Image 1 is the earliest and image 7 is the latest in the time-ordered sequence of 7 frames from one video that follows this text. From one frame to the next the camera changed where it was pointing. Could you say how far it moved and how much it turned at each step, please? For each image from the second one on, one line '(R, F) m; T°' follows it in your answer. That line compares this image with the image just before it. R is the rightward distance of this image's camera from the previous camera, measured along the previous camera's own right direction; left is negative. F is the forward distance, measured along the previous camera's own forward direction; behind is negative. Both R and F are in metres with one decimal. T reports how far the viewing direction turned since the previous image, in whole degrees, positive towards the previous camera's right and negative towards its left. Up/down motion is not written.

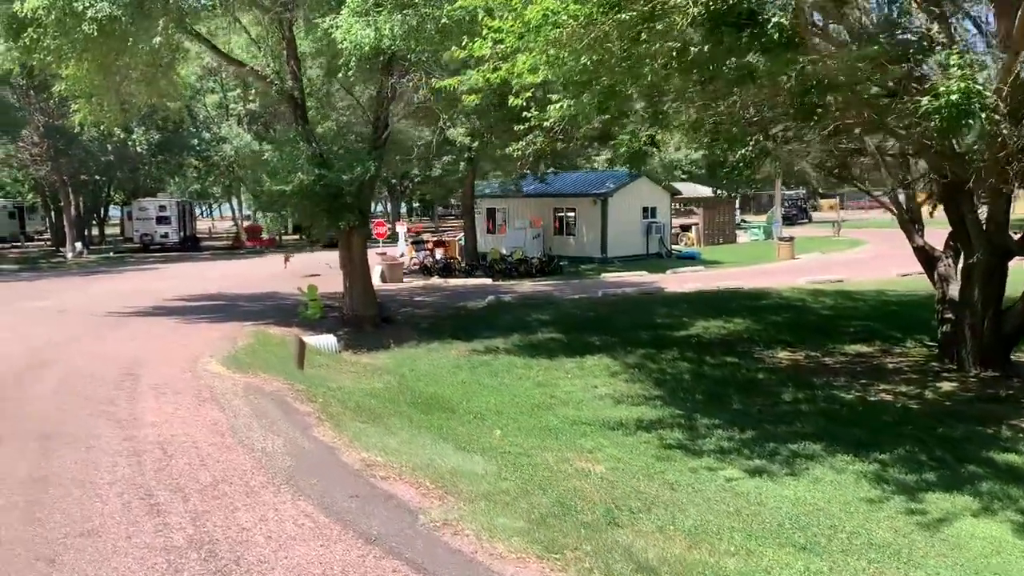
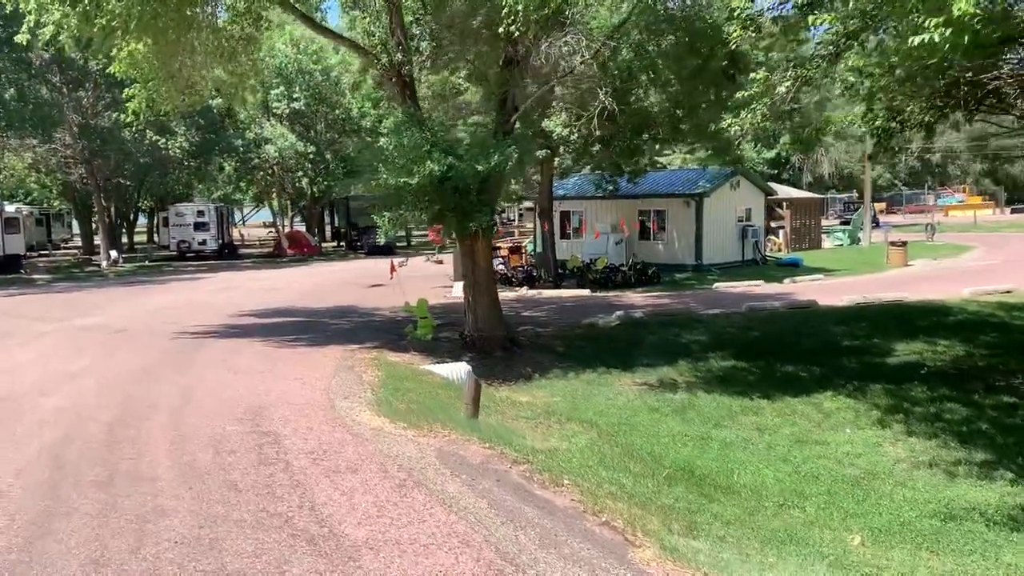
(-2.3, +3.0) m; -1°
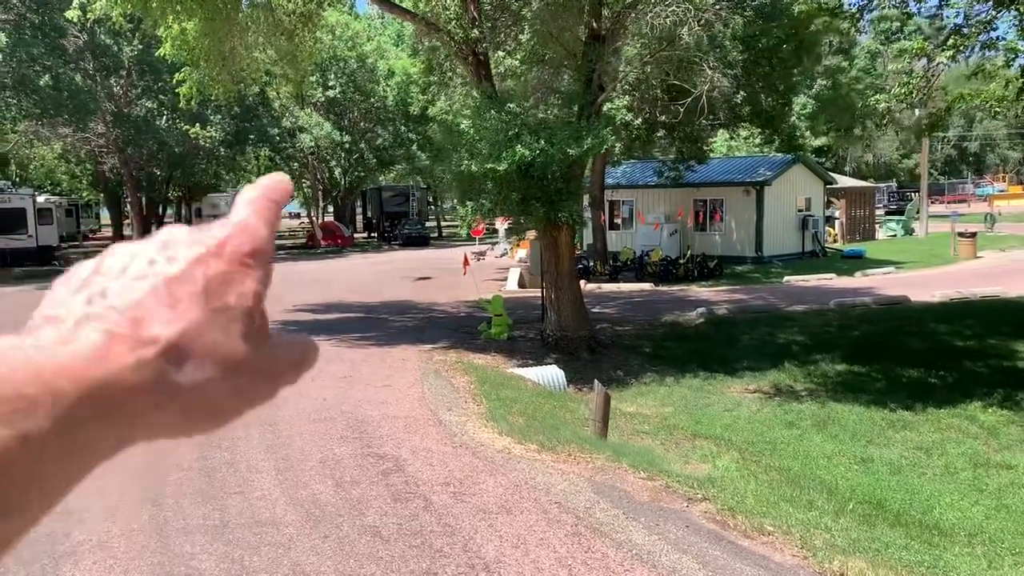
(-1.0, +1.1) m; -1°
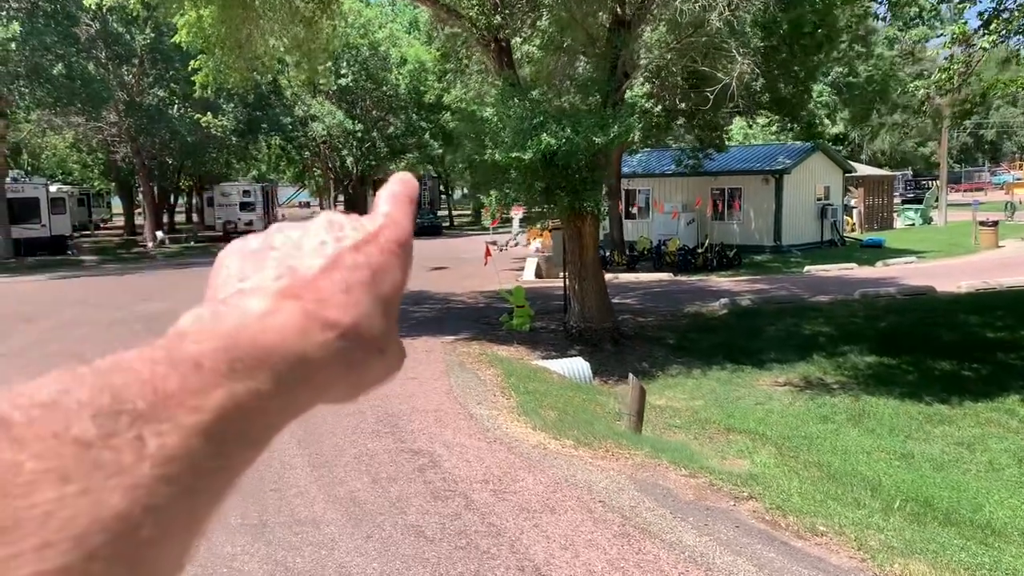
(-0.2, +0.2) m; -1°
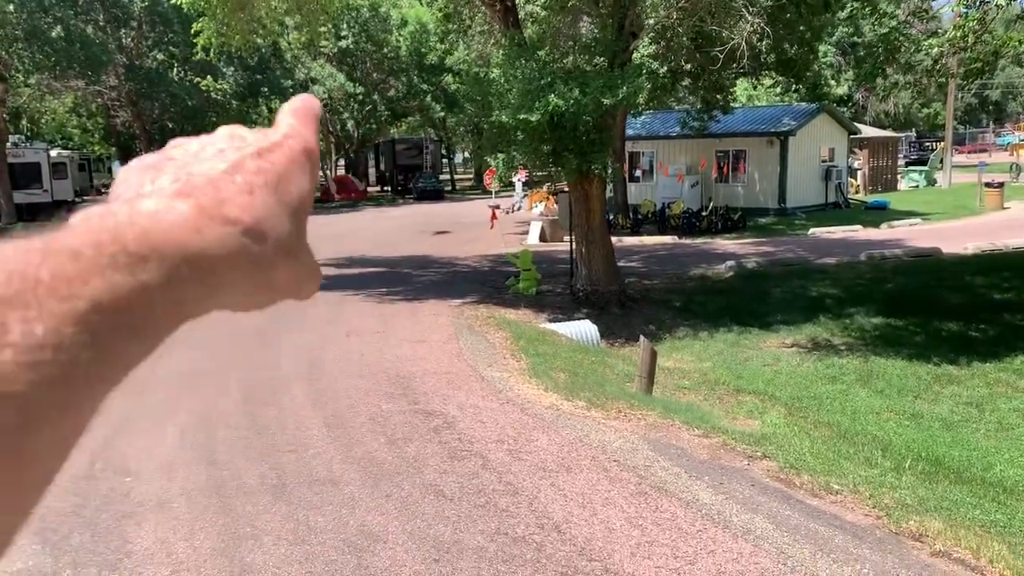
(-0.1, 0.0) m; 0°
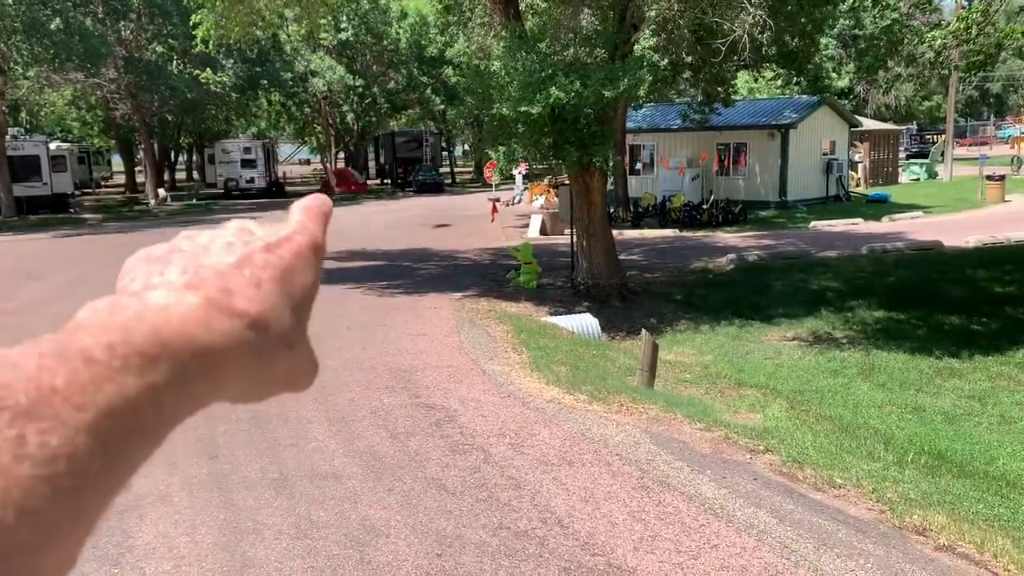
(0.0, 0.0) m; 0°
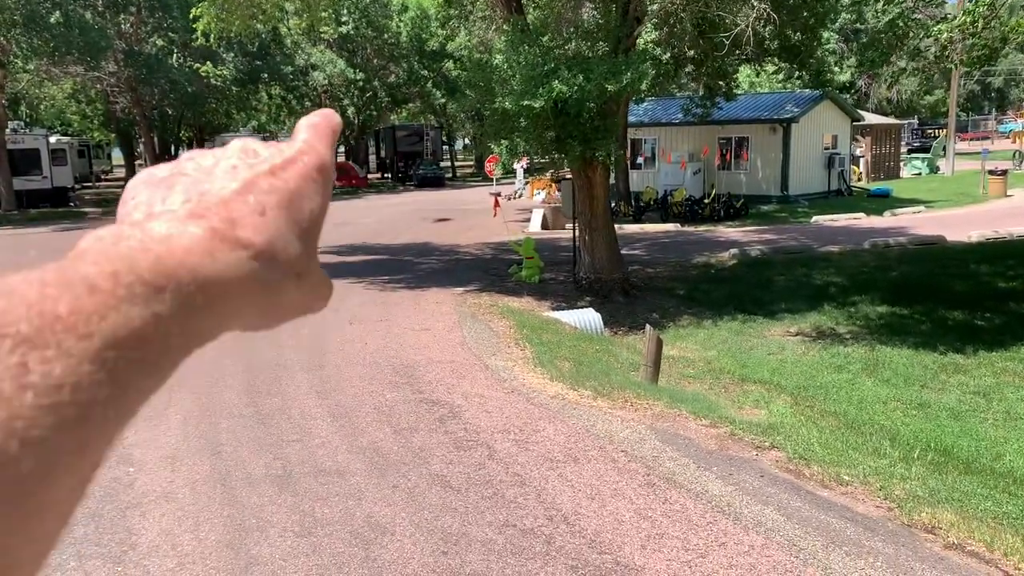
(0.0, 0.0) m; 0°
